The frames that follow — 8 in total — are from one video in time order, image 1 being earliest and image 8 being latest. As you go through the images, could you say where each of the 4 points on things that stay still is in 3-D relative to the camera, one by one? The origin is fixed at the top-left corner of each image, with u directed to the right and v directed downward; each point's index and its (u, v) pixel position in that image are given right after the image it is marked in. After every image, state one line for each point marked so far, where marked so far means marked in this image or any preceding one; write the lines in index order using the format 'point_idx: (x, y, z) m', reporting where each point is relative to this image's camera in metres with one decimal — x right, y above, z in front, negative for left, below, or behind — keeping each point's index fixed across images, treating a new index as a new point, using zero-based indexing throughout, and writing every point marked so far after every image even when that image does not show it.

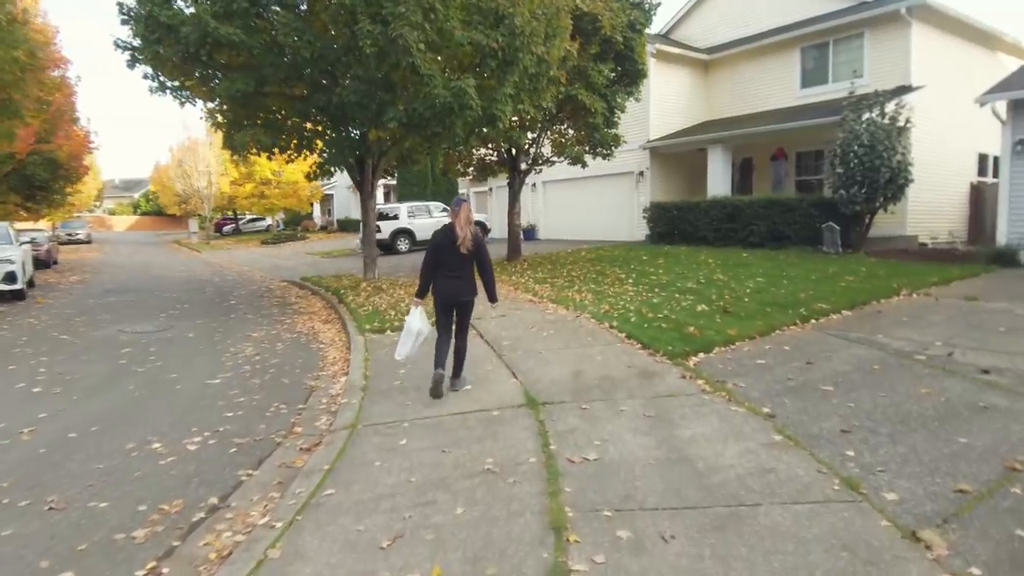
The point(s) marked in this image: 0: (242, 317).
0: (-5.1, -0.5, +12.8) m
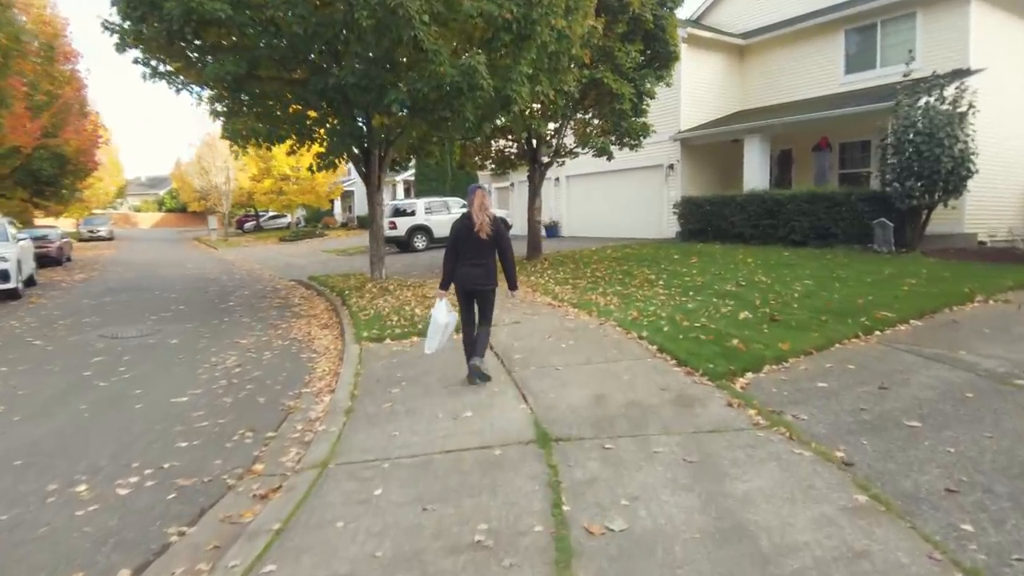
0: (-4.8, -0.5, +11.8) m
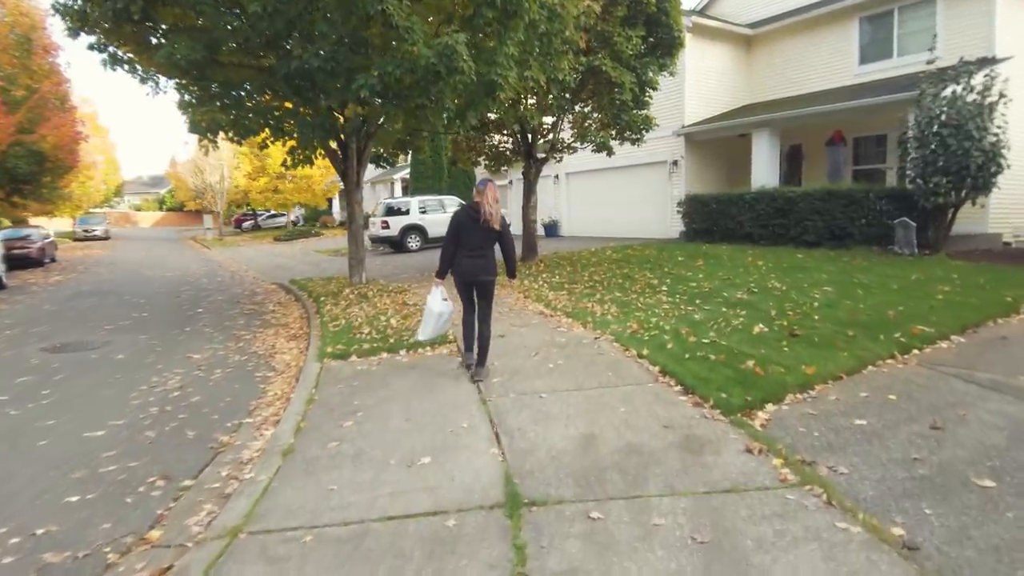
0: (-5.0, -0.7, +10.8) m
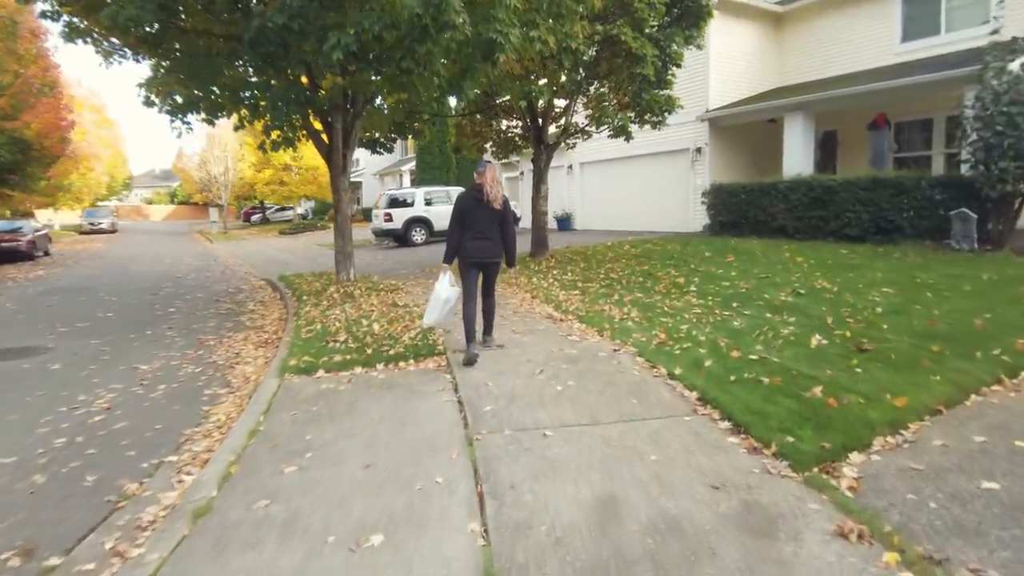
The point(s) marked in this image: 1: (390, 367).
0: (-4.9, -0.6, +9.5) m
1: (-1.1, -0.7, +6.4) m
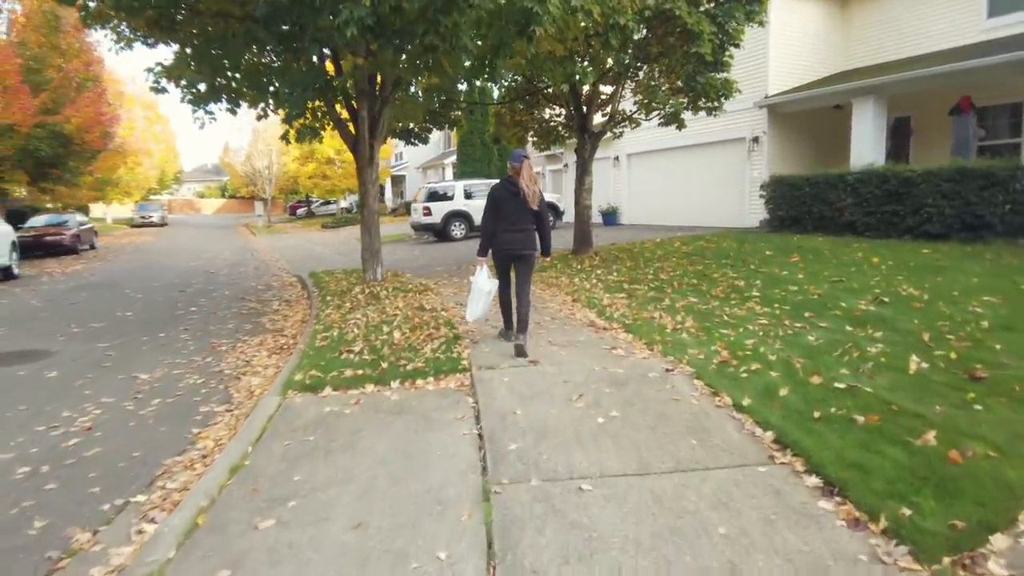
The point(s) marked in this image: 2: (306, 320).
0: (-4.4, -0.6, +8.9) m
1: (-0.9, -0.8, +5.6) m
2: (-2.8, -0.4, +9.4) m
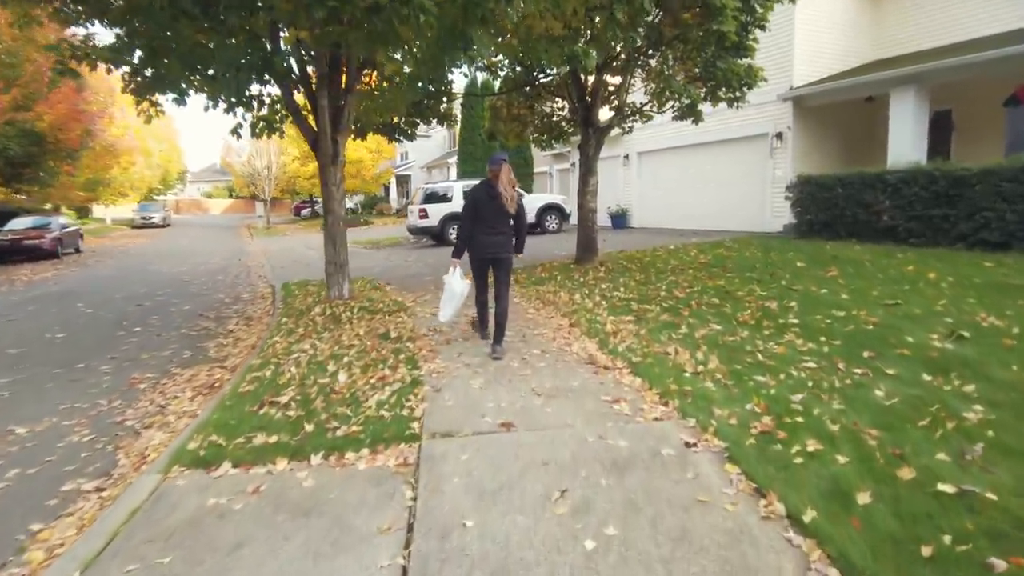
0: (-4.6, -0.9, +7.4) m
1: (-1.1, -1.1, +4.1) m
2: (-3.0, -0.7, +7.9) m
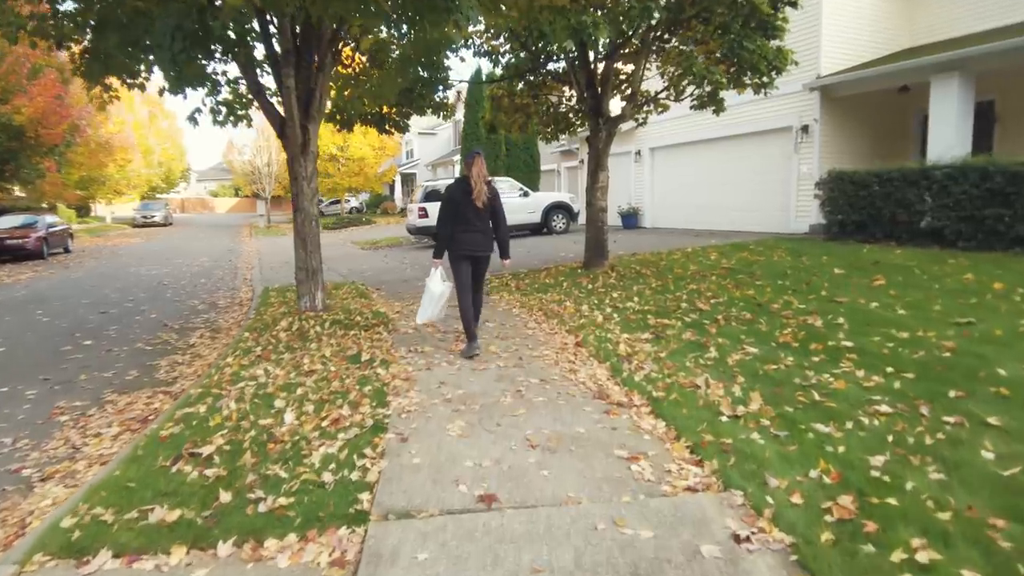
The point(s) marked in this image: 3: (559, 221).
0: (-4.6, -1.0, +6.4) m
1: (-1.2, -1.2, +3.0) m
2: (-3.0, -0.8, +6.8) m
3: (+1.3, +1.8, +18.9) m
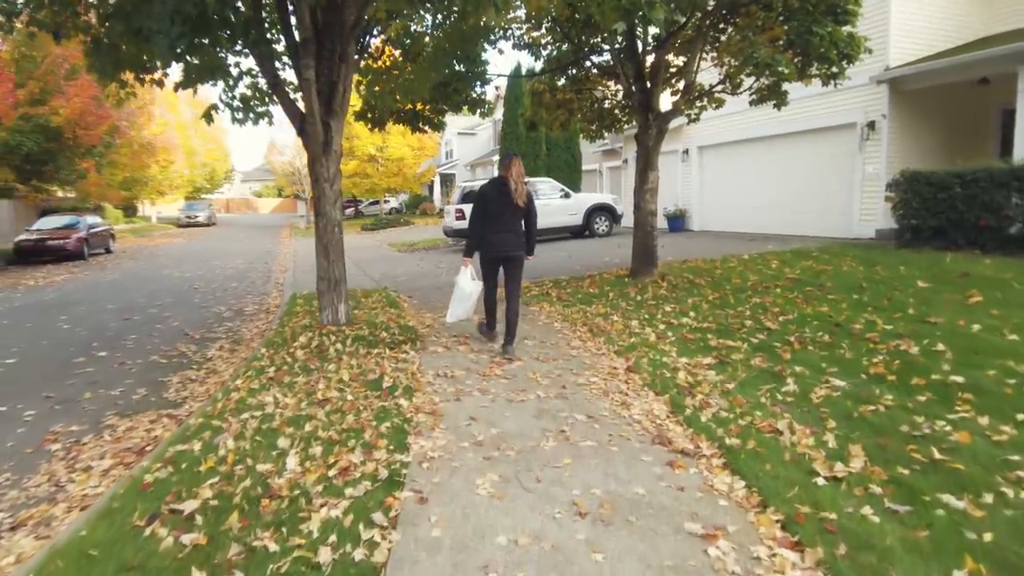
0: (-4.3, -1.1, +5.9) m
1: (-1.0, -1.3, +2.3) m
2: (-2.6, -0.9, +6.2) m
3: (+2.4, +1.7, +18.0) m
